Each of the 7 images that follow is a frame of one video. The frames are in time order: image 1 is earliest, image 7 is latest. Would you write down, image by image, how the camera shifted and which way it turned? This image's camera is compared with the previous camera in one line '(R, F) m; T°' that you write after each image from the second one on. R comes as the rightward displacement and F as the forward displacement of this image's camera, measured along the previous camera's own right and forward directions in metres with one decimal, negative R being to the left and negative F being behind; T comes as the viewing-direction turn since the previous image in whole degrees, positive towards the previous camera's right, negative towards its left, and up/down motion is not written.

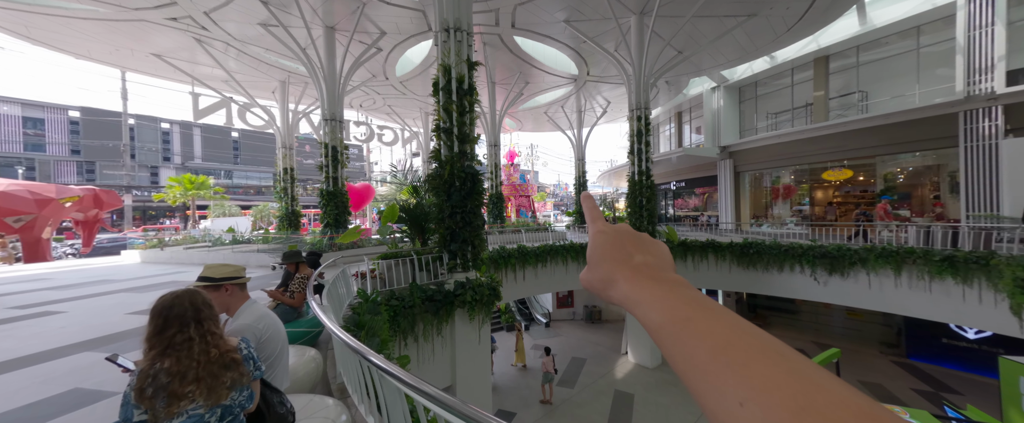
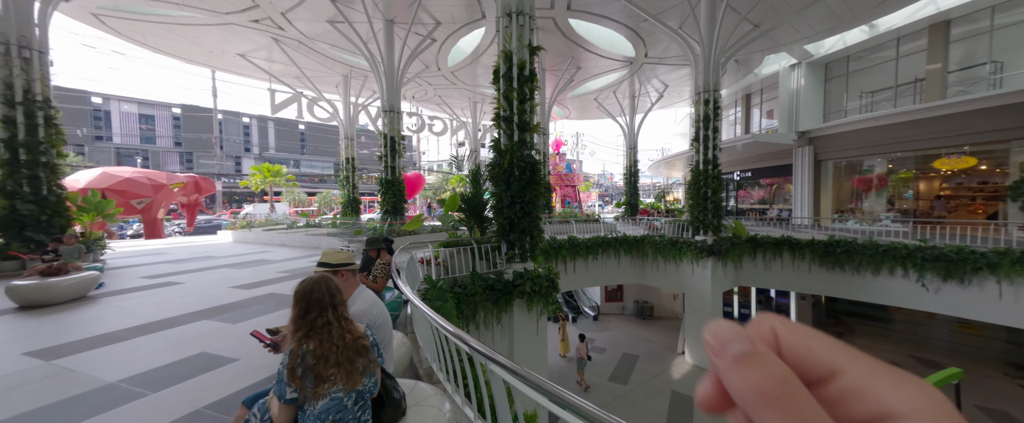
(-0.3, +0.1) m; -7°
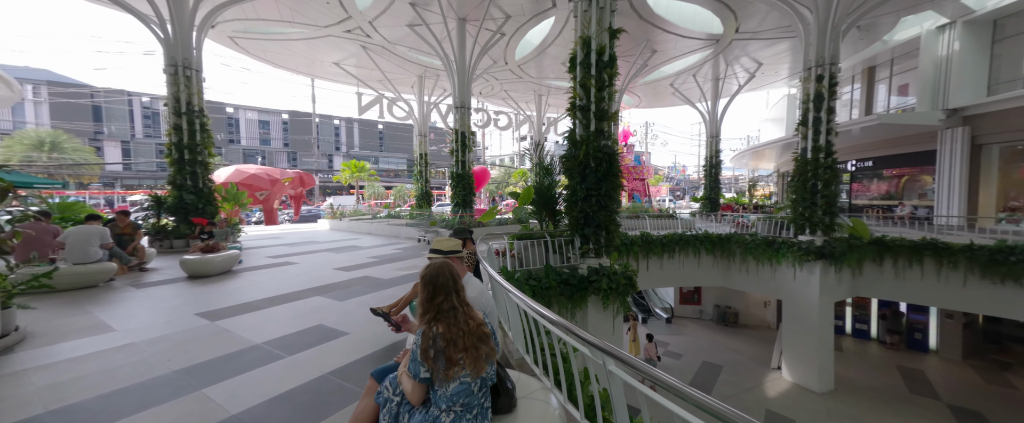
(-0.2, 0.0) m; -11°
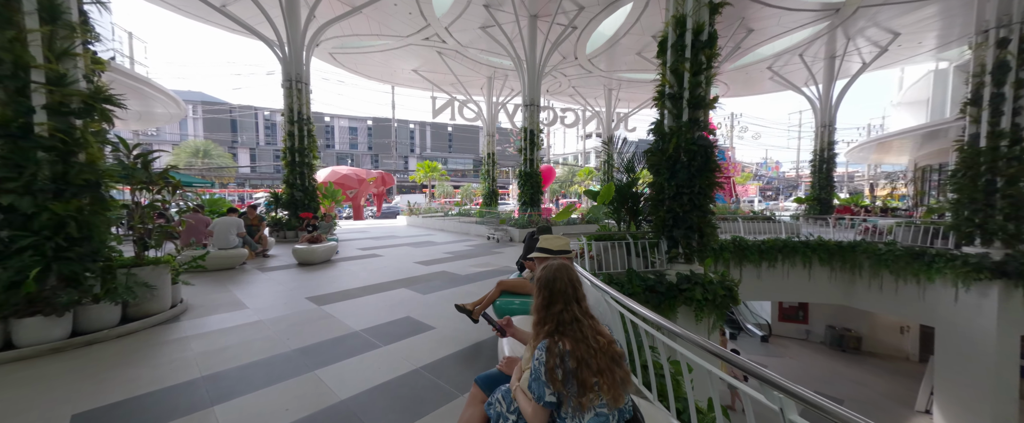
(-0.2, +0.2) m; -11°
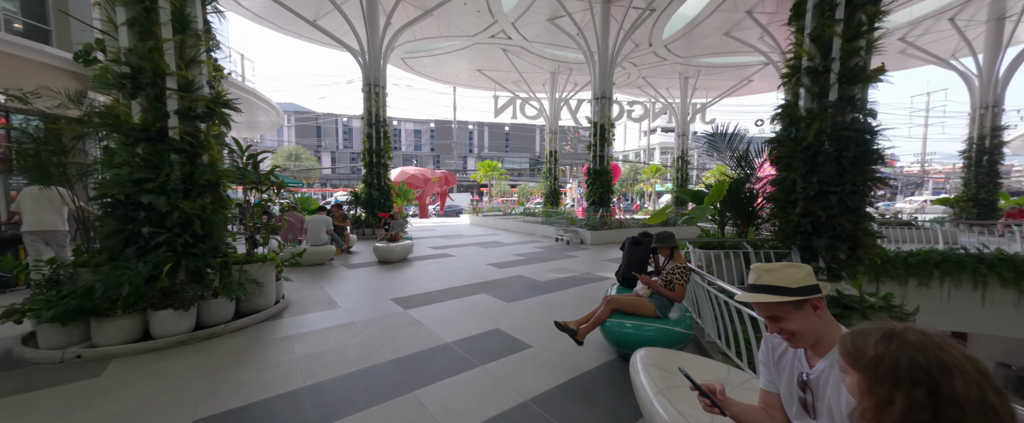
(-0.5, +0.4) m; -9°
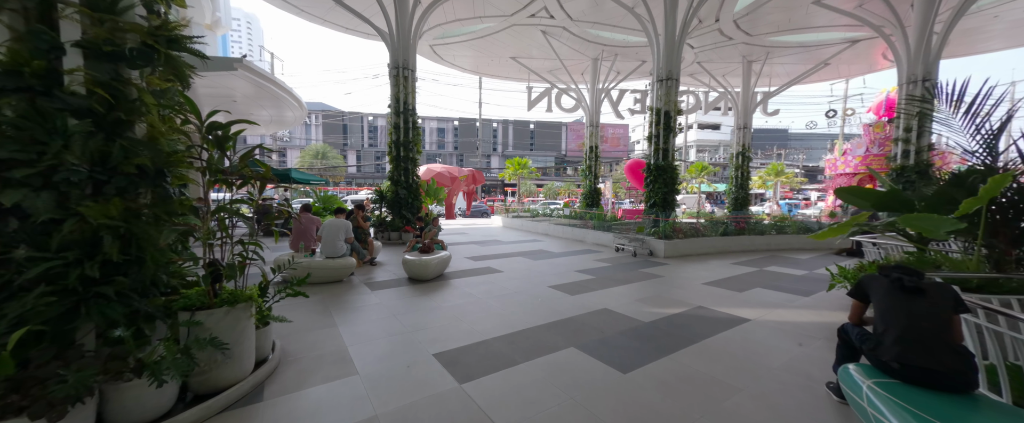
(-0.8, +1.8) m; -3°
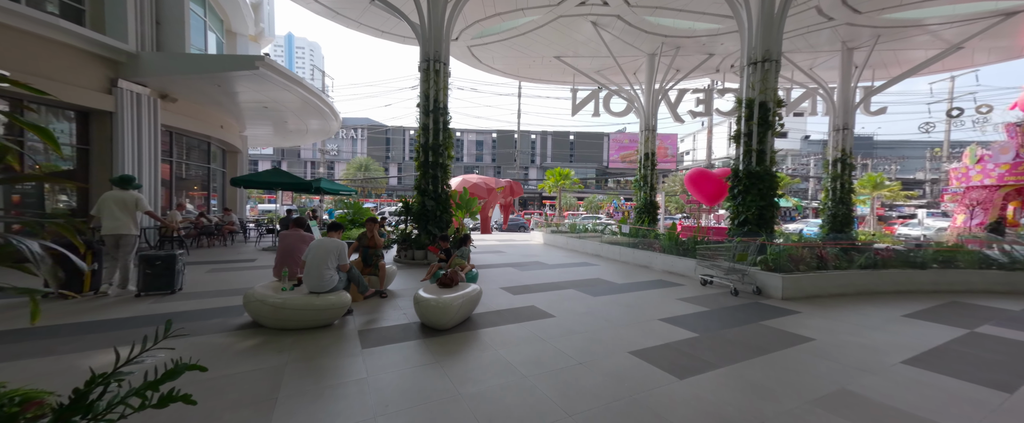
(-0.2, +2.1) m; -6°
